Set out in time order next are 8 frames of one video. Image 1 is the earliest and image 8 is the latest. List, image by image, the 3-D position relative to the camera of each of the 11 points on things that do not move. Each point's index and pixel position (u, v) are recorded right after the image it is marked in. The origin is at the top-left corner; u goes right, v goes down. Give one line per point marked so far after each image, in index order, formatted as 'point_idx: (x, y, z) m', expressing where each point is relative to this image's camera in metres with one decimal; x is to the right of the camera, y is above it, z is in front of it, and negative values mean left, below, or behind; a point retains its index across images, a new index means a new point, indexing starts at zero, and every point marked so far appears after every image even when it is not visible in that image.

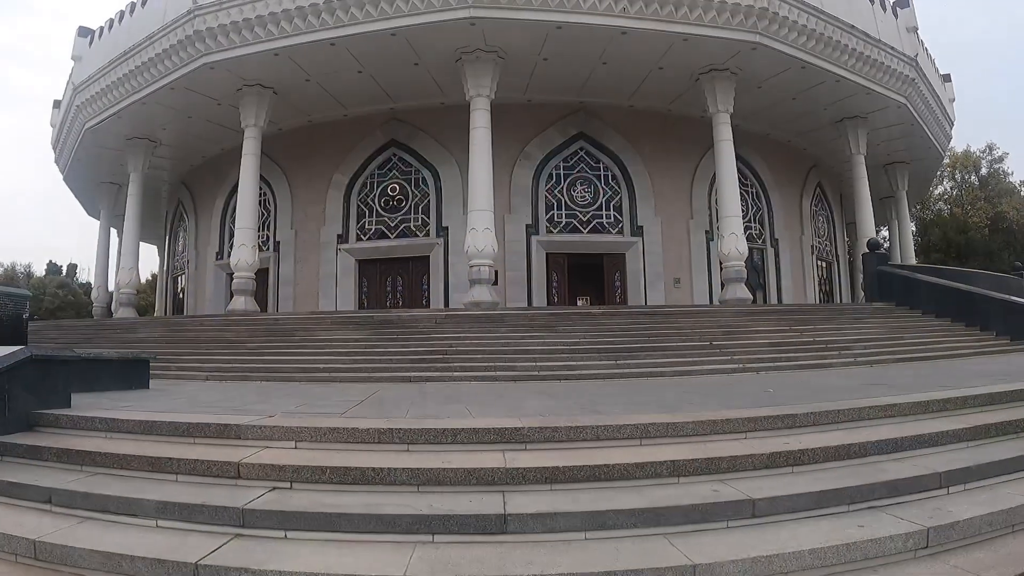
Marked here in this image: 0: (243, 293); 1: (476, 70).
0: (-5.6, -0.1, +12.5) m
1: (-0.7, +4.1, +11.2) m
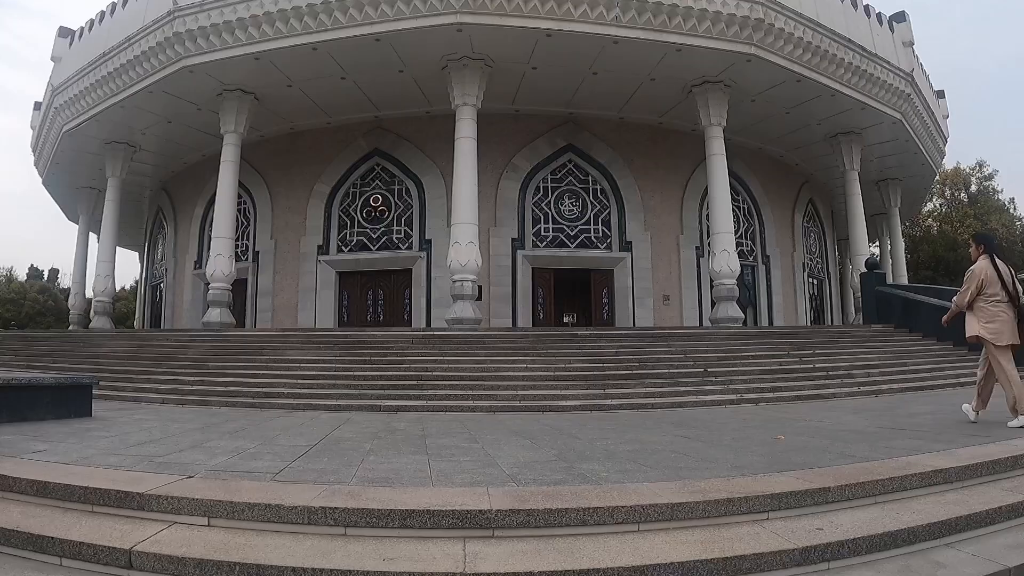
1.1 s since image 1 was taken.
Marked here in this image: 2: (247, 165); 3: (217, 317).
0: (-5.9, -0.4, +12.0) m
1: (-0.9, +3.9, +10.9) m
2: (-6.5, +2.9, +14.5) m
3: (-5.9, -0.6, +11.9) m
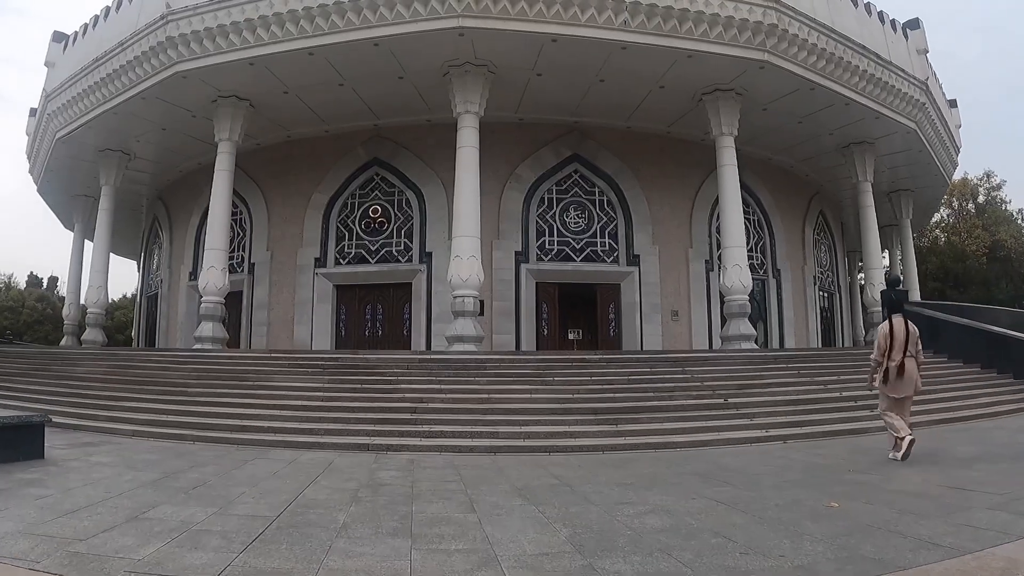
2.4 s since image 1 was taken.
0: (-5.9, -0.6, +11.6) m
1: (-0.8, +3.6, +10.5) m
2: (-6.4, +2.6, +14.1) m
3: (-5.8, -0.8, +11.4) m
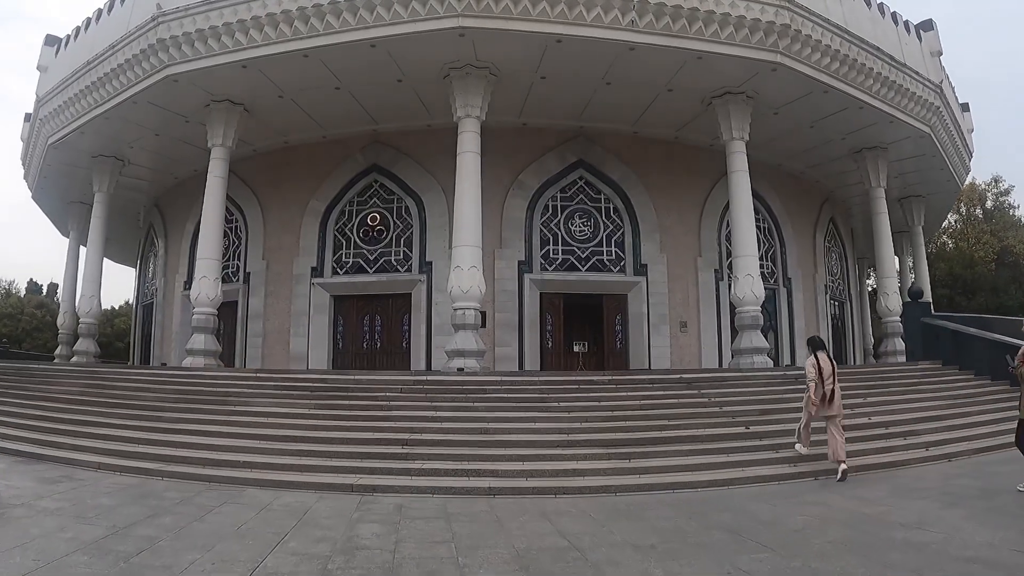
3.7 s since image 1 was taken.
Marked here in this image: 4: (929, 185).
0: (-5.8, -0.8, +11.2) m
1: (-0.8, +3.4, +10.1) m
2: (-6.3, +2.4, +13.7) m
3: (-5.8, -1.0, +11.0) m
4: (+12.3, +3.0, +17.5) m
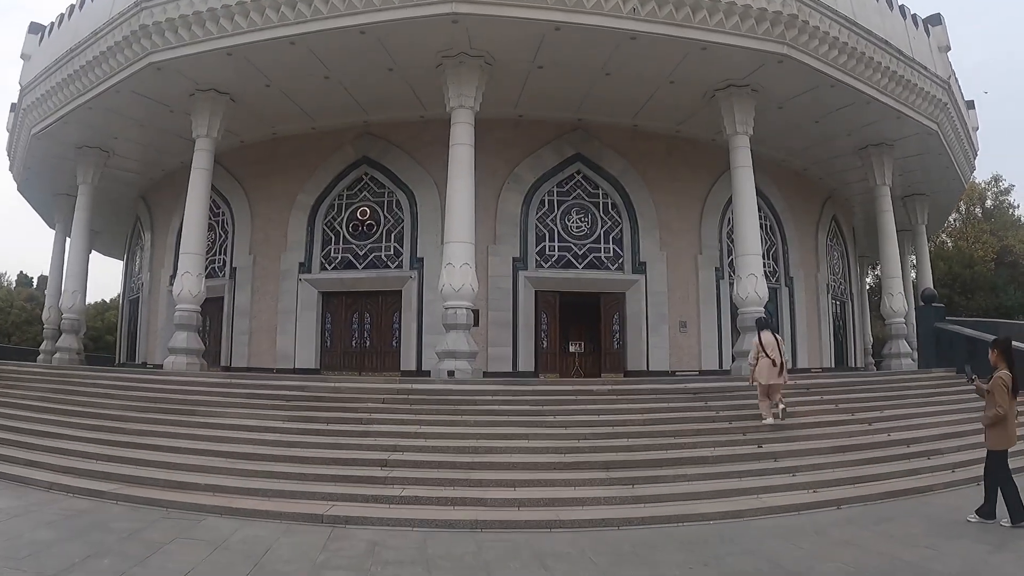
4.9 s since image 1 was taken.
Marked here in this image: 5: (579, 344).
0: (-5.9, -0.7, +10.7) m
1: (-0.9, +3.4, +9.7) m
2: (-6.4, +2.5, +13.3) m
3: (-5.9, -1.0, +10.6) m
4: (+12.2, +3.0, +17.1) m
5: (+1.3, -1.1, +11.8) m
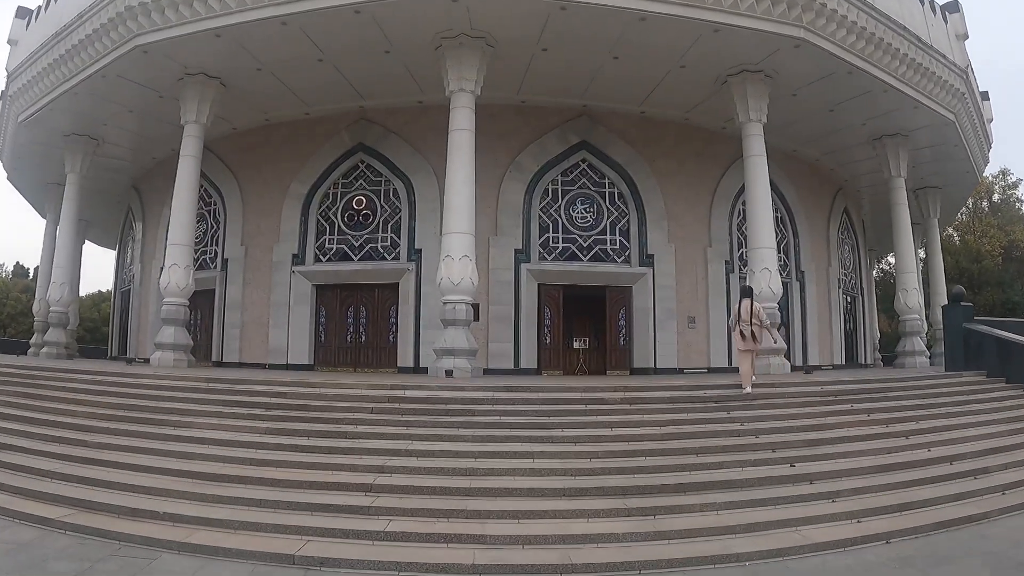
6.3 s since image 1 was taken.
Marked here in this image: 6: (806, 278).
0: (-5.9, -0.6, +10.3) m
1: (-0.8, +3.5, +9.2) m
2: (-6.4, +2.7, +12.8) m
3: (-5.9, -0.8, +10.2) m
4: (+12.2, +3.2, +16.6) m
5: (+1.4, -1.0, +11.4) m
6: (+7.2, +0.2, +14.6) m
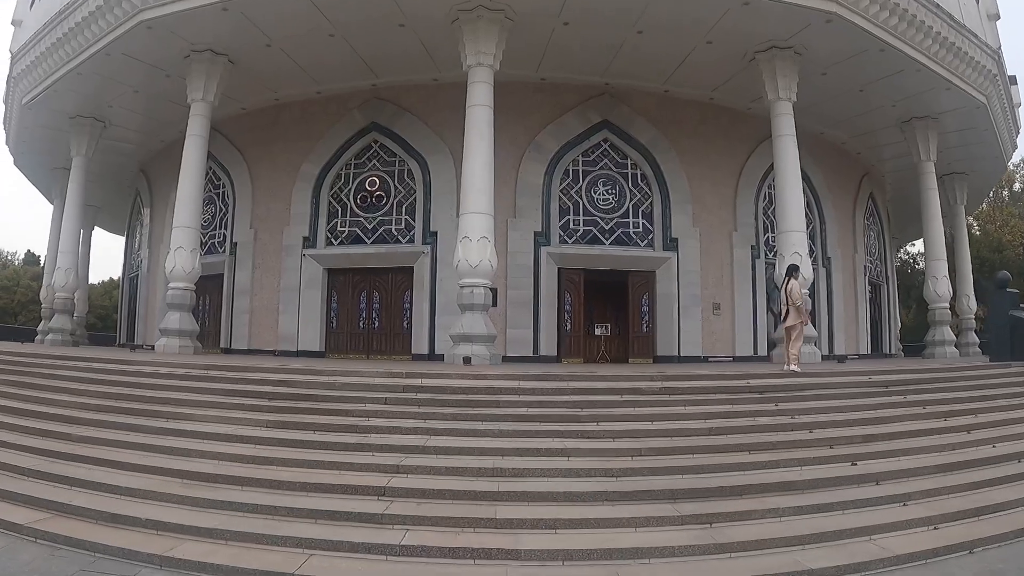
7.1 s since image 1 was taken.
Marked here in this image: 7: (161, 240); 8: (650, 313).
0: (-5.6, -0.3, +10.0) m
1: (-0.5, +3.8, +8.7) m
2: (-6.0, +3.0, +12.4) m
3: (-5.6, -0.6, +9.9) m
4: (+12.6, +3.5, +16.0) m
5: (+1.7, -0.7, +11.0) m
6: (+7.6, +0.5, +14.1) m
7: (-8.9, +1.2, +15.0) m
8: (+2.5, -0.5, +11.0) m
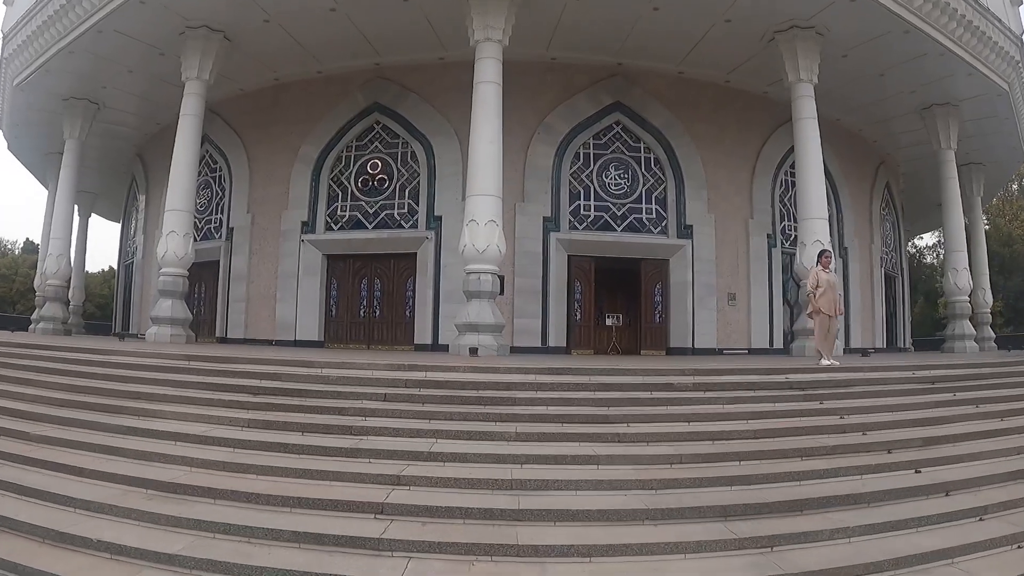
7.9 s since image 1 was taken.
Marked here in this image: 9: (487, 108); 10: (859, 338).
0: (-5.5, -0.1, +9.6) m
1: (-0.4, +4.0, +8.3) m
2: (-5.9, +3.3, +12.0) m
3: (-5.4, -0.3, +9.5) m
4: (+12.8, +3.7, +15.5) m
5: (+1.8, -0.5, +10.6) m
6: (+7.7, +0.7, +13.6) m
7: (-8.7, +1.5, +14.6) m
8: (+2.7, -0.3, +10.5) m
9: (-0.3, +2.5, +8.1) m
10: (+7.8, -1.1, +13.3) m
